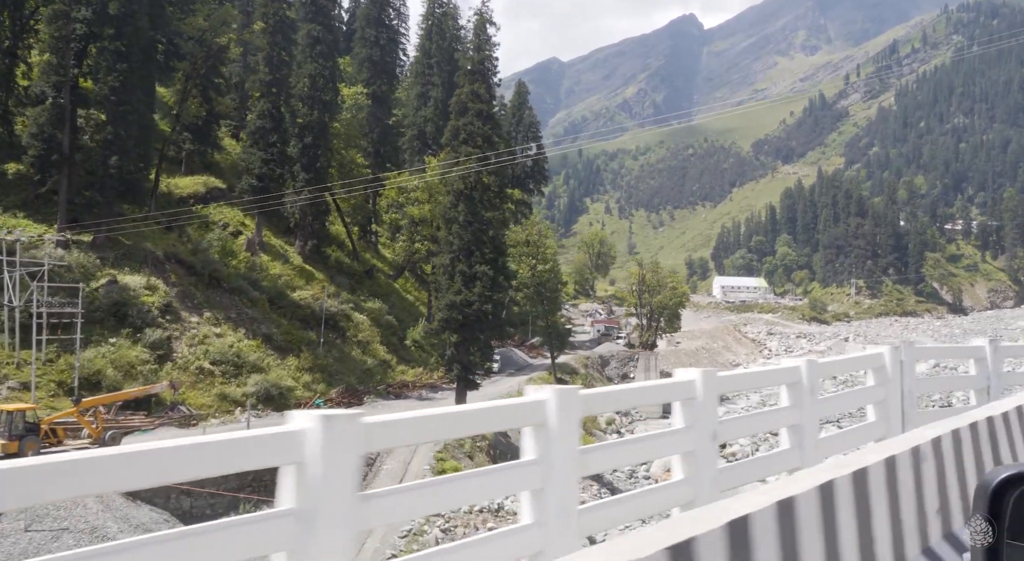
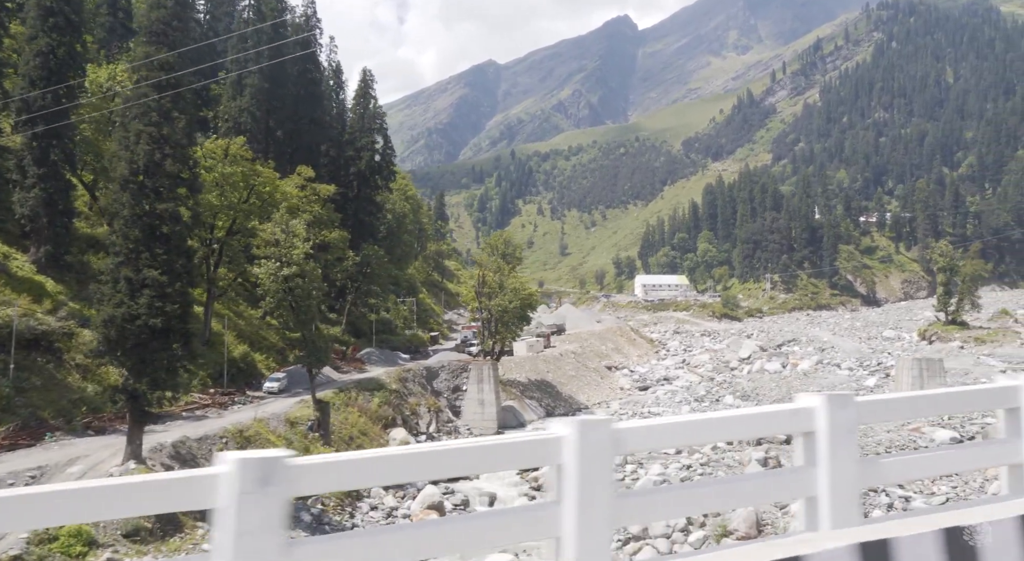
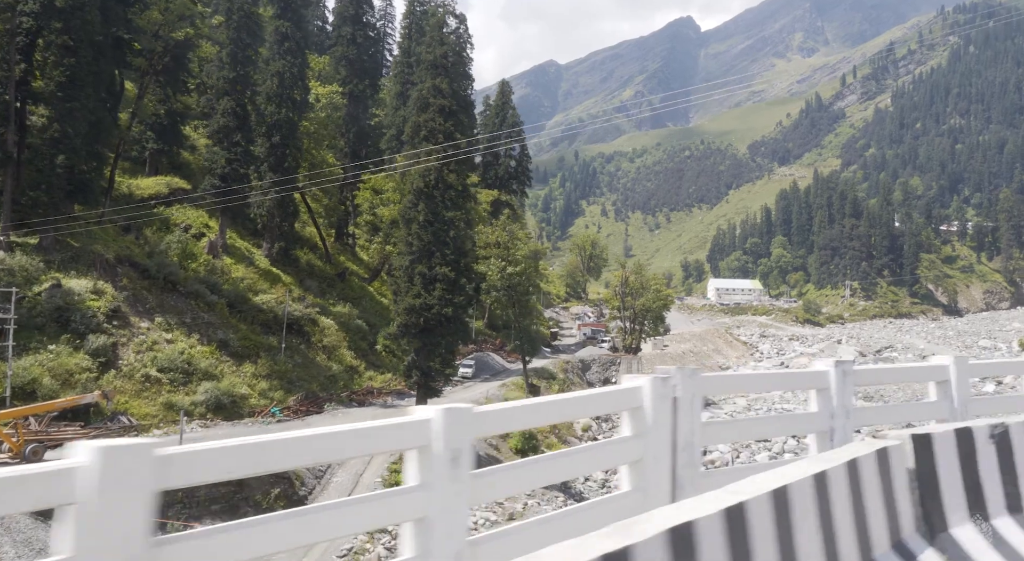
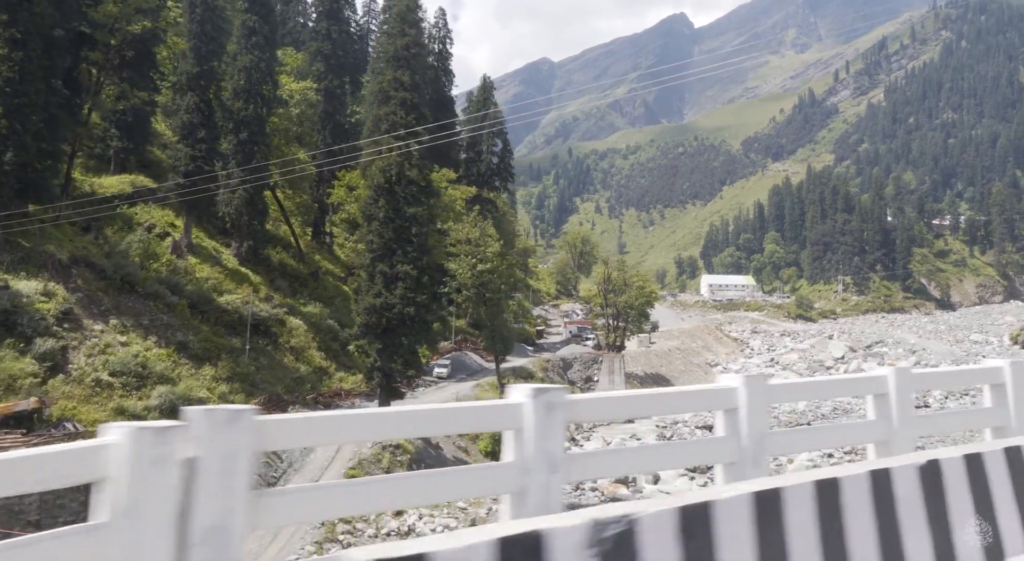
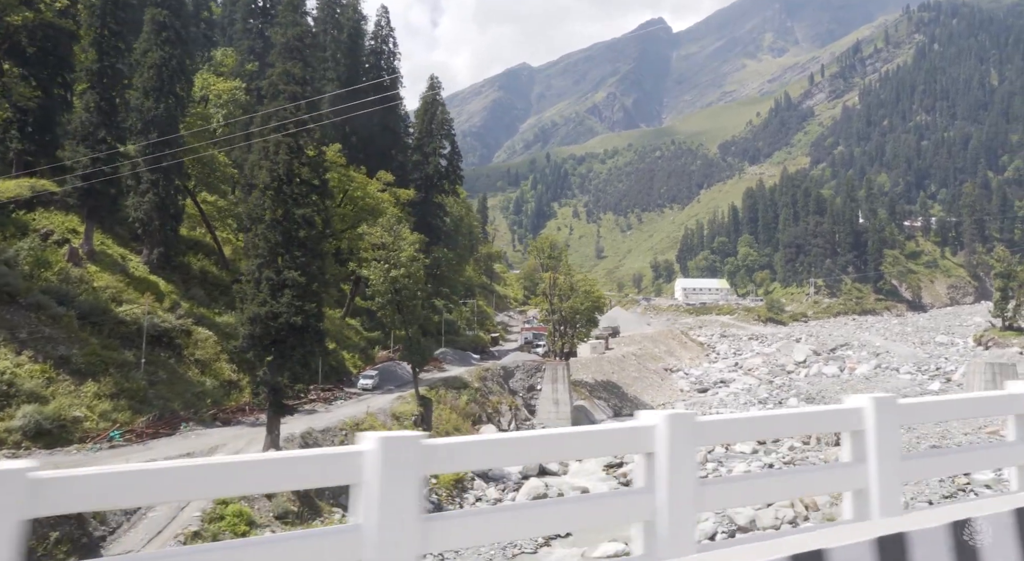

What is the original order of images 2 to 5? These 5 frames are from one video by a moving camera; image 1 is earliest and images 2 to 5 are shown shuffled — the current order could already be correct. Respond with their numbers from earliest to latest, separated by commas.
3, 4, 5, 2
